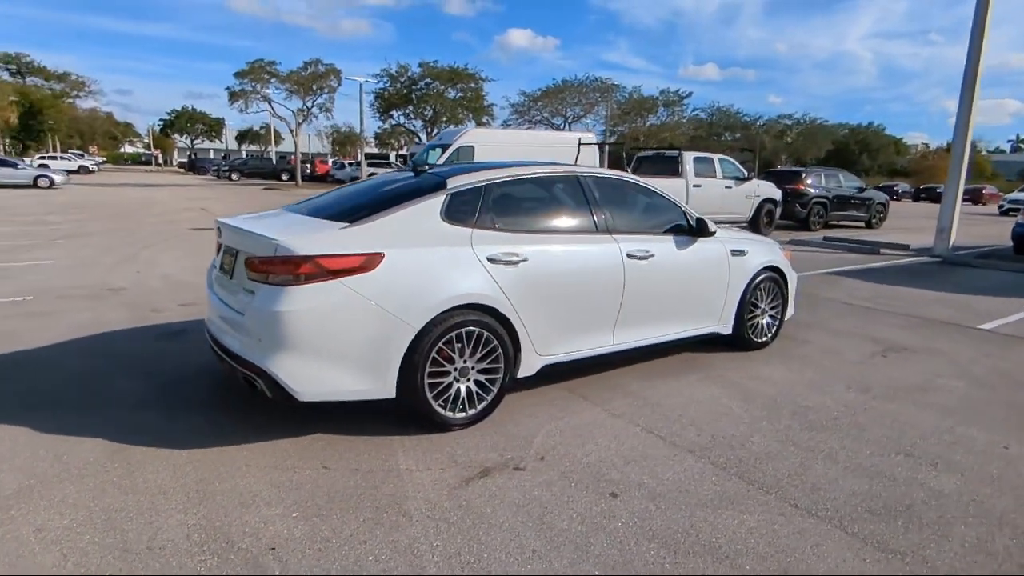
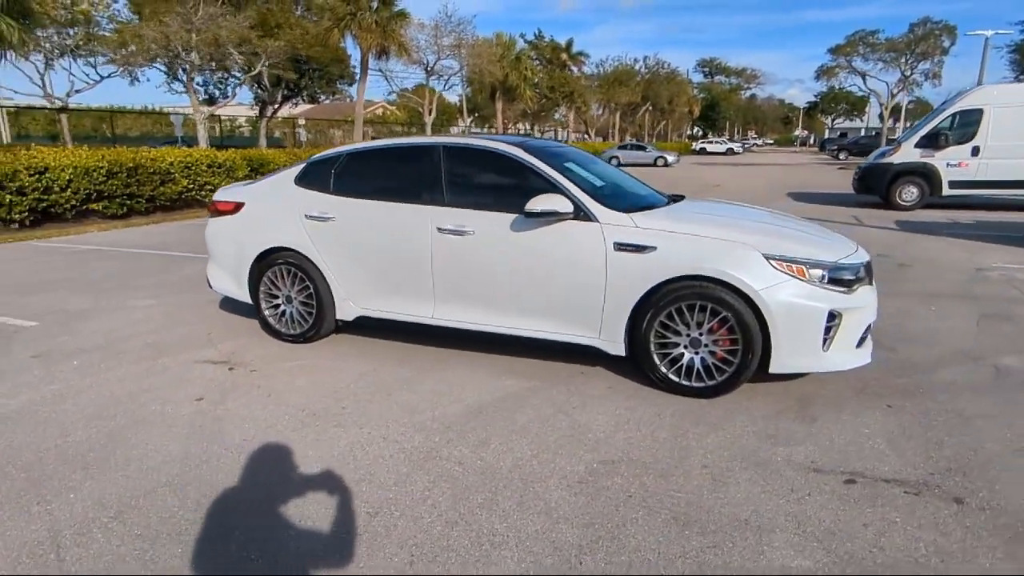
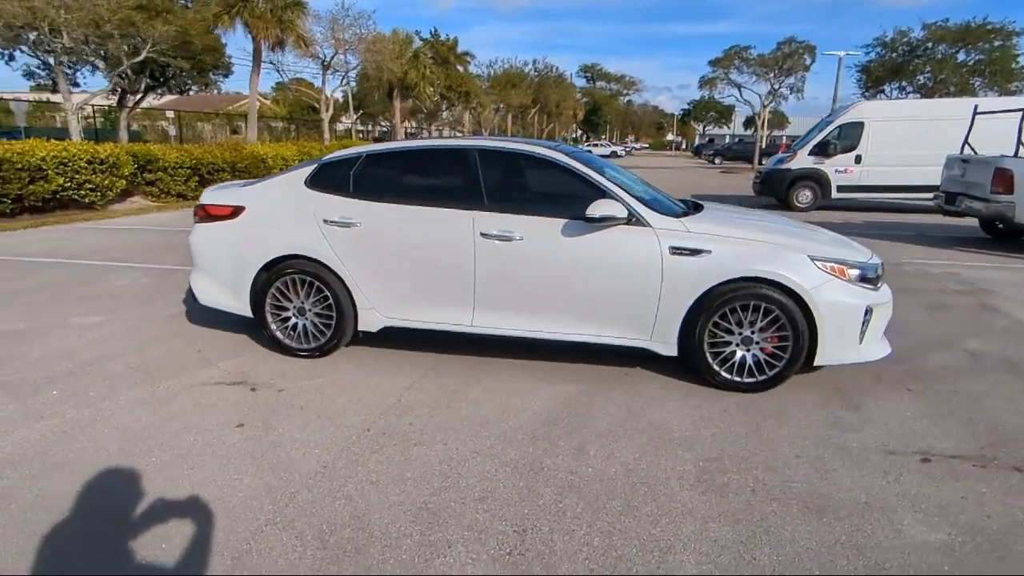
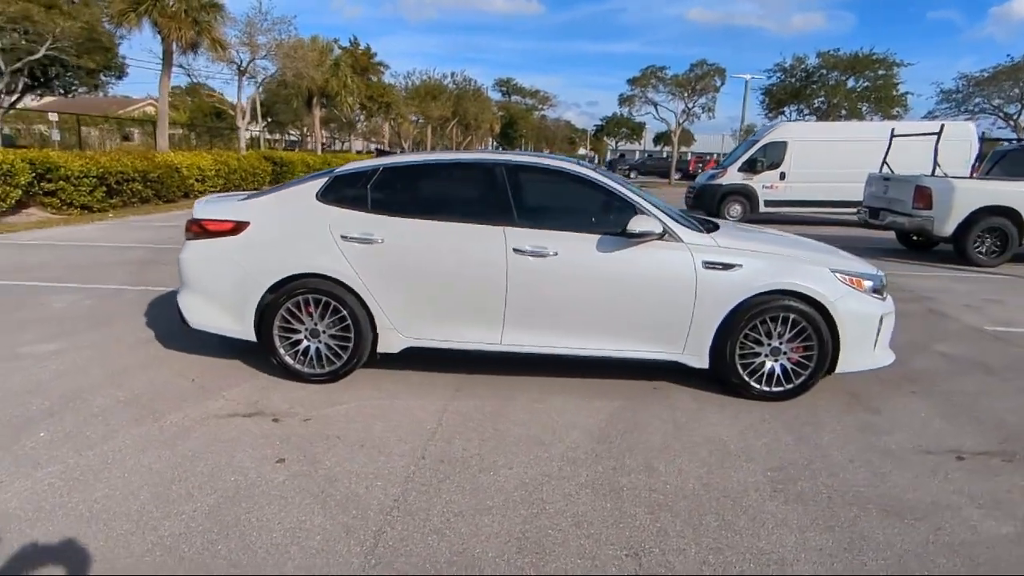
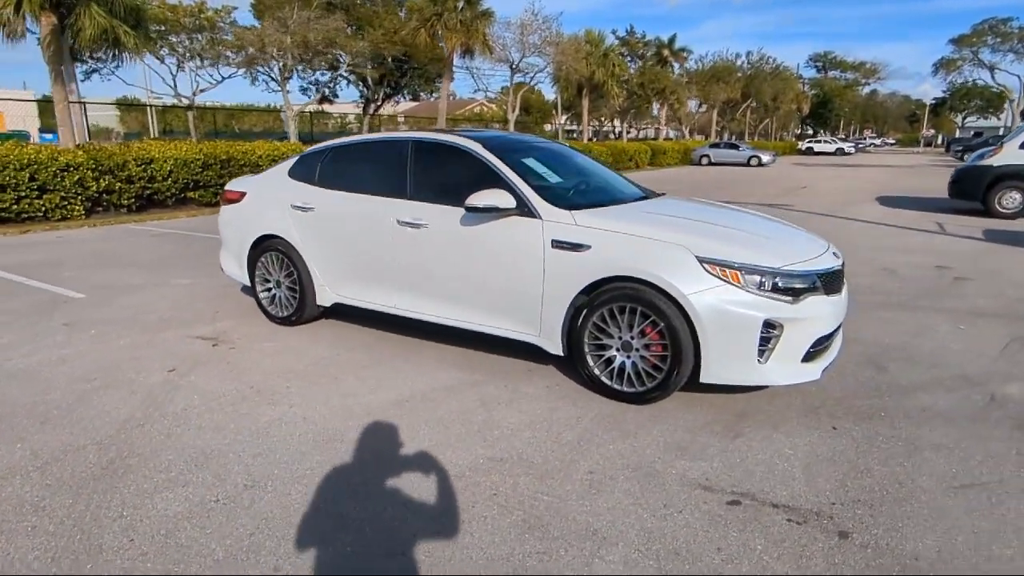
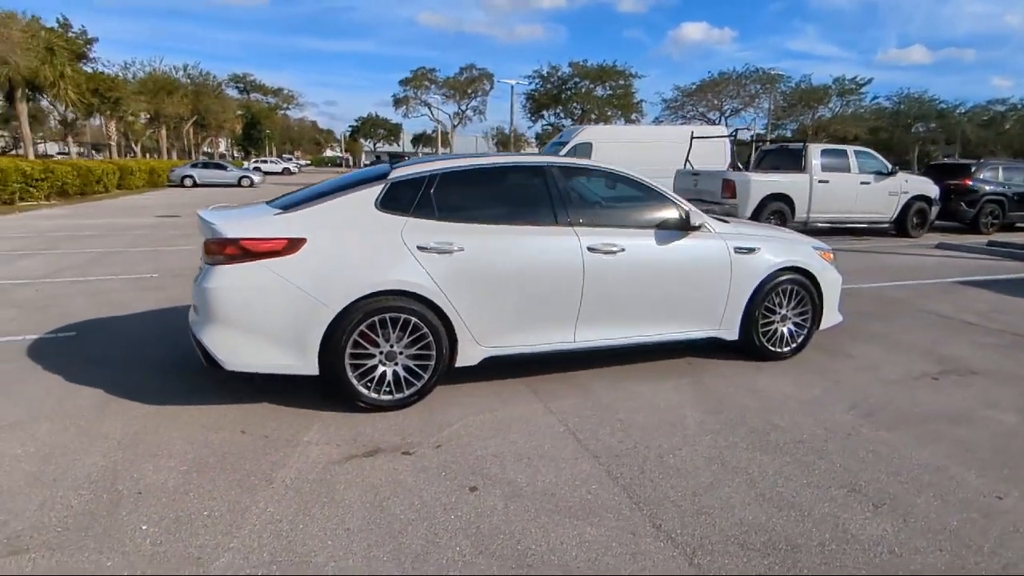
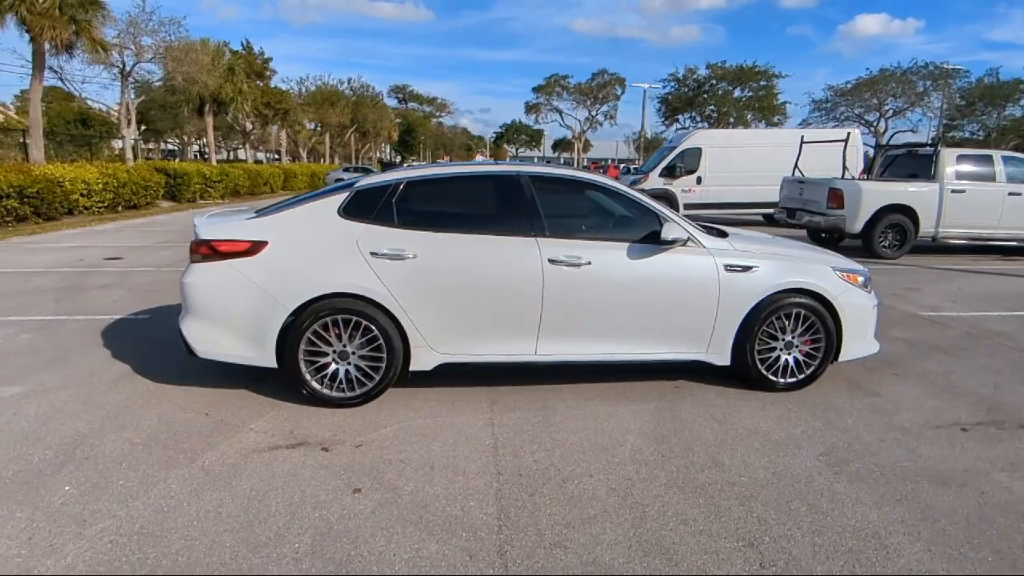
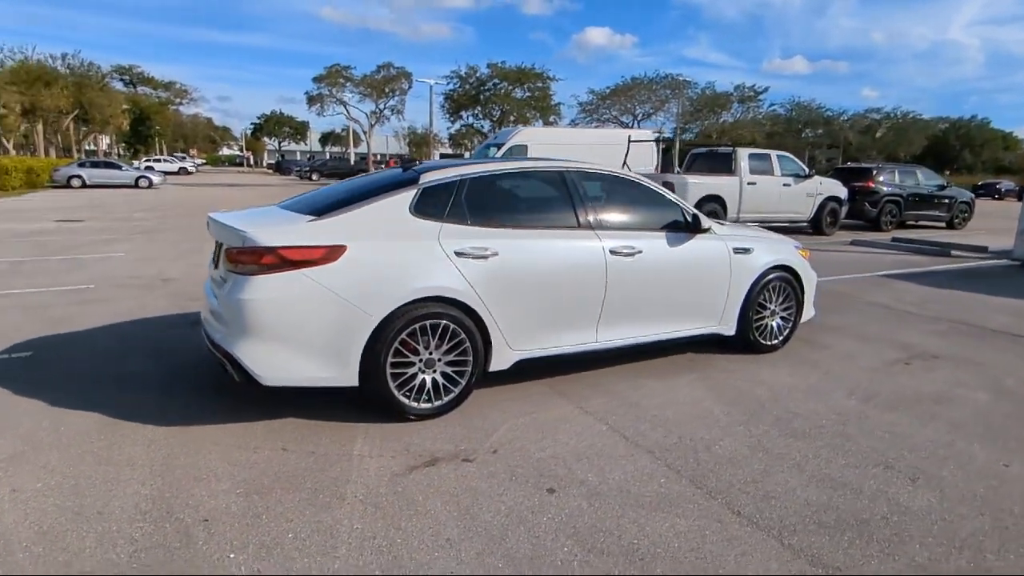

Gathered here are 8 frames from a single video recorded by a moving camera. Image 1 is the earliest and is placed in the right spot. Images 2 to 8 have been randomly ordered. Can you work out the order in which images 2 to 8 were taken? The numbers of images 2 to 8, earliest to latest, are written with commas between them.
8, 6, 7, 4, 3, 2, 5
